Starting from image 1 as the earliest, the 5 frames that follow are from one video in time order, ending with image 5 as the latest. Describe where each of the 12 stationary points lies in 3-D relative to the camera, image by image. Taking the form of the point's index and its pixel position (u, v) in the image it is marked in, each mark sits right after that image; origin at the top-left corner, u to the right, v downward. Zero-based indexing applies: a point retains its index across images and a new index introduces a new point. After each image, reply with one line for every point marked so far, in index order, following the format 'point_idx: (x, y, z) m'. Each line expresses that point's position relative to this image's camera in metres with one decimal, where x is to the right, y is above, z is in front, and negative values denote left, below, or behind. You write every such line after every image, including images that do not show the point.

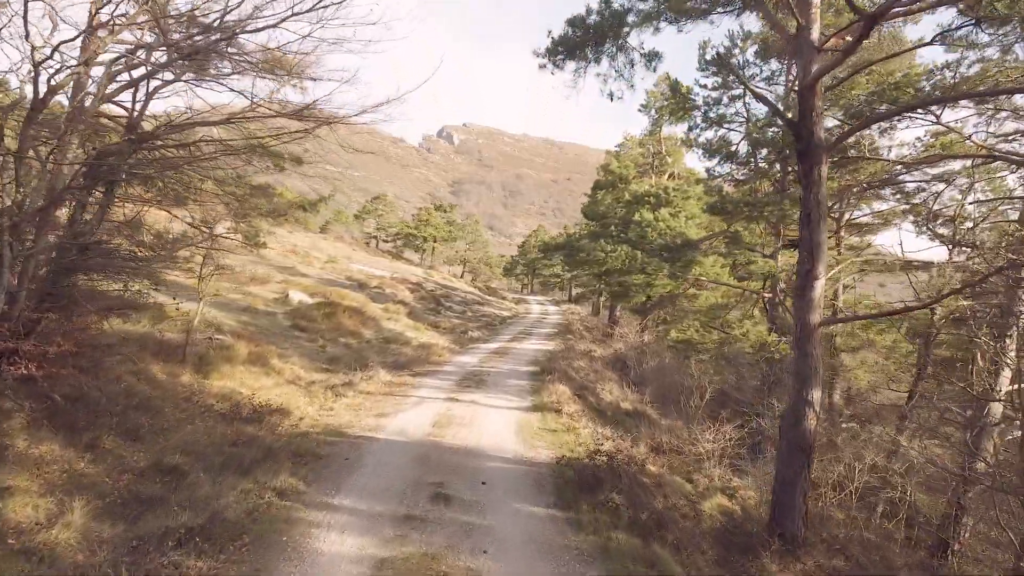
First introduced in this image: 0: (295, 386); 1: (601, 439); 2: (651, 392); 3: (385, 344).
0: (-3.3, -1.5, +12.5) m
1: (+1.0, -1.7, +9.4) m
2: (+2.8, -2.1, +16.8) m
3: (-2.9, -1.4, +19.3) m
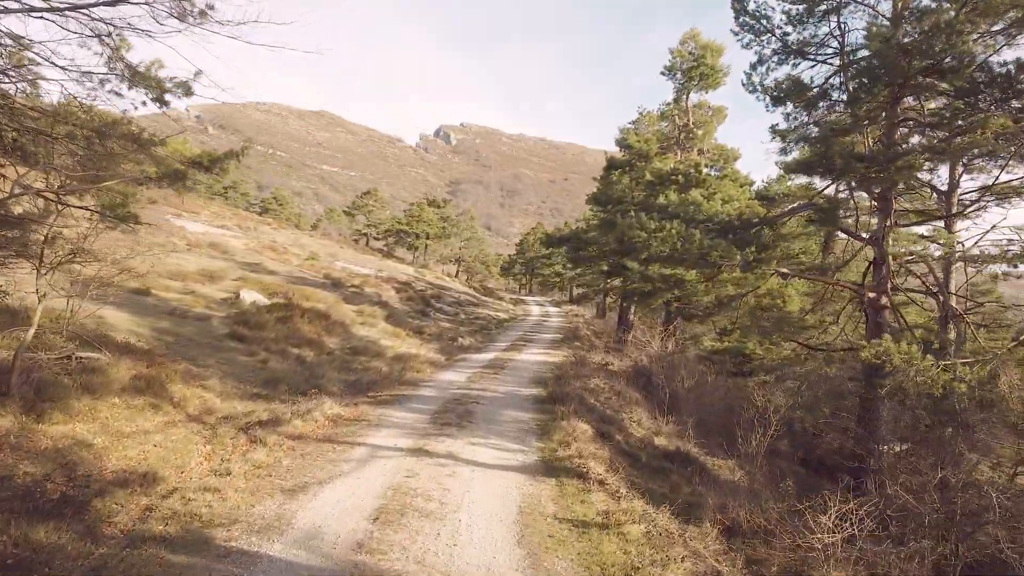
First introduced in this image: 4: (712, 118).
0: (-3.3, -1.5, +8.6) m
1: (+1.0, -1.7, +5.6) m
2: (+2.8, -2.1, +12.9) m
3: (-3.0, -1.3, +15.4) m
4: (+4.6, +3.9, +19.2) m
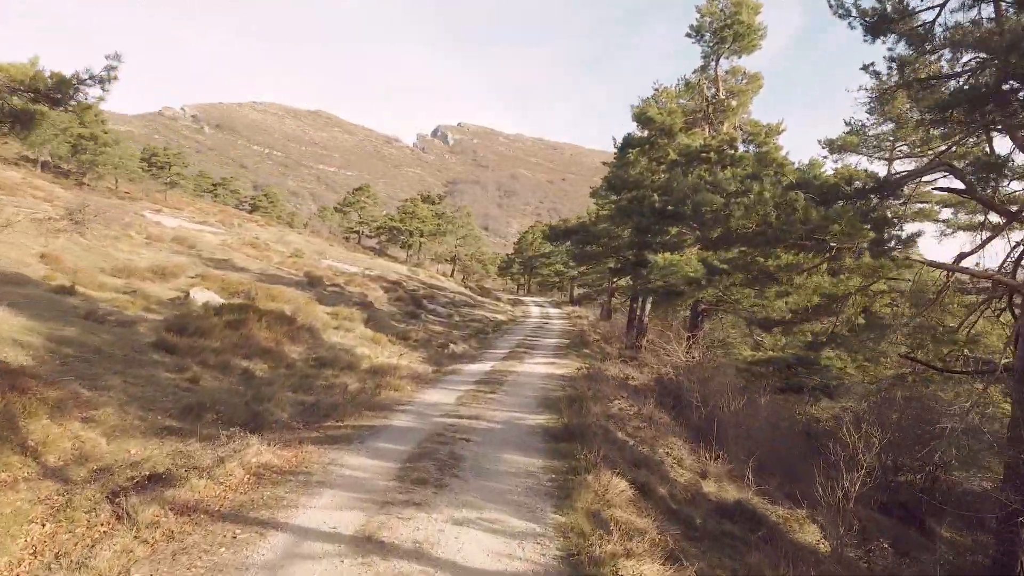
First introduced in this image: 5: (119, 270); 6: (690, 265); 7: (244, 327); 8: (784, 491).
0: (-3.3, -1.4, +5.7) m
1: (+1.0, -1.6, +2.7) m
2: (+2.8, -2.1, +10.0) m
3: (-3.0, -1.3, +12.5) m
4: (+4.6, +4.0, +16.3) m
5: (-8.4, +0.4, +17.9) m
6: (+3.1, +0.4, +14.7) m
7: (-4.4, -0.6, +13.6) m
8: (+3.1, -2.3, +9.5) m
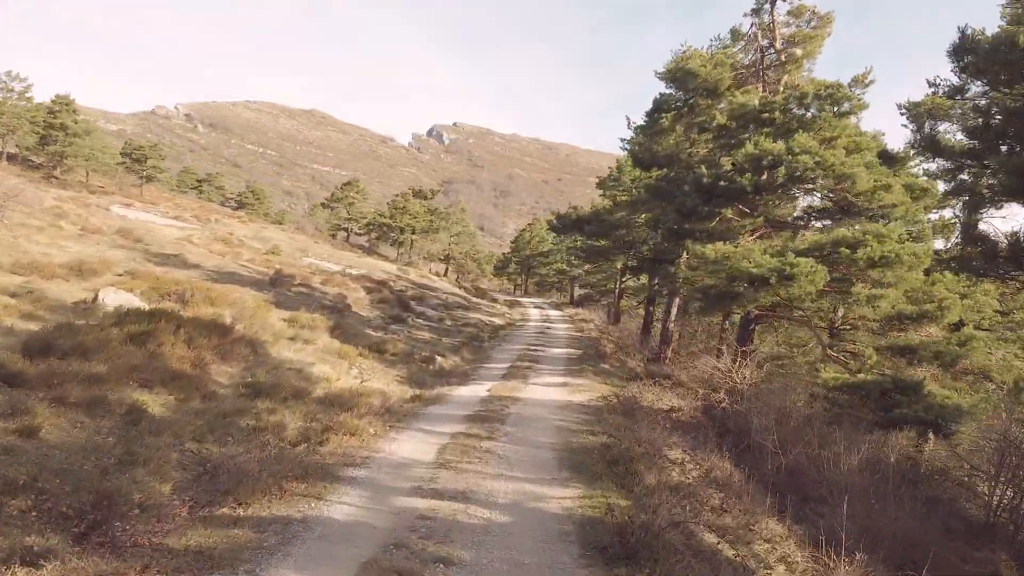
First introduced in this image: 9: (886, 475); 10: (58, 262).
0: (-3.2, -1.4, +2.1) m
1: (+1.1, -1.6, -0.8) m
2: (+2.9, -2.1, +6.5) m
3: (-2.9, -1.3, +9.0) m
4: (+4.7, +3.9, +12.8) m
5: (-8.4, +0.4, +14.3) m
6: (+3.2, +0.4, +11.2) m
7: (-4.4, -0.6, +10.1) m
8: (+3.2, -2.3, +6.0) m
9: (+4.1, -2.1, +9.1) m
10: (-8.1, +0.5, +15.0) m
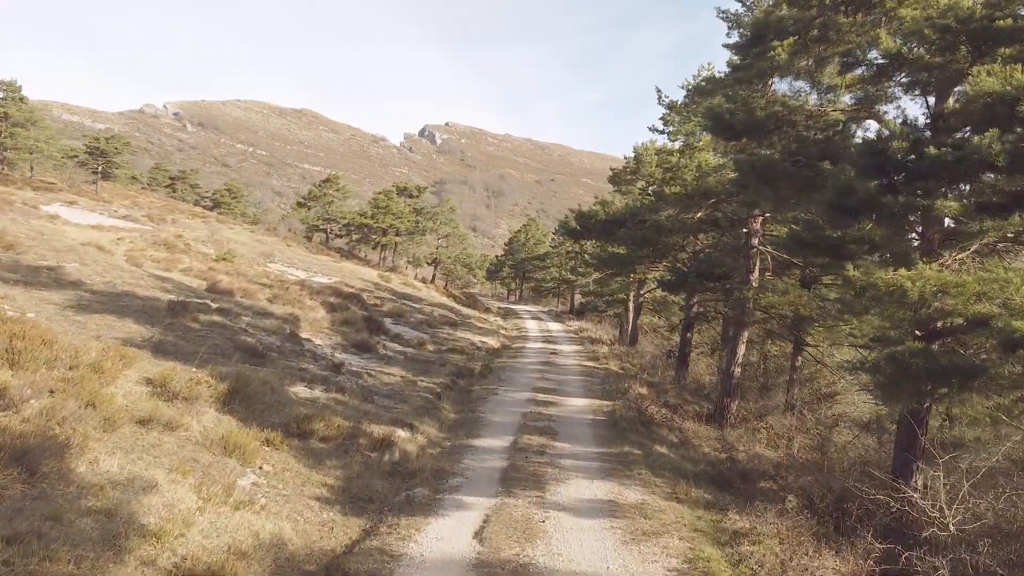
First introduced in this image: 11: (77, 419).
0: (-3.0, -1.9, -3.4) m
1: (+1.3, -2.1, -6.4) m
2: (+3.0, -2.5, +1.0) m
3: (-2.8, -1.7, +3.4) m
4: (+4.7, +3.5, +7.3) m
5: (-8.3, -0.1, +8.7) m
6: (+3.3, -0.1, +5.7) m
7: (-4.3, -1.1, +4.5) m
8: (+3.3, -2.8, +0.4) m
9: (+4.2, -2.5, +3.6) m
10: (-8.1, 0.0, +9.4) m
11: (-3.8, -1.1, +7.3) m
